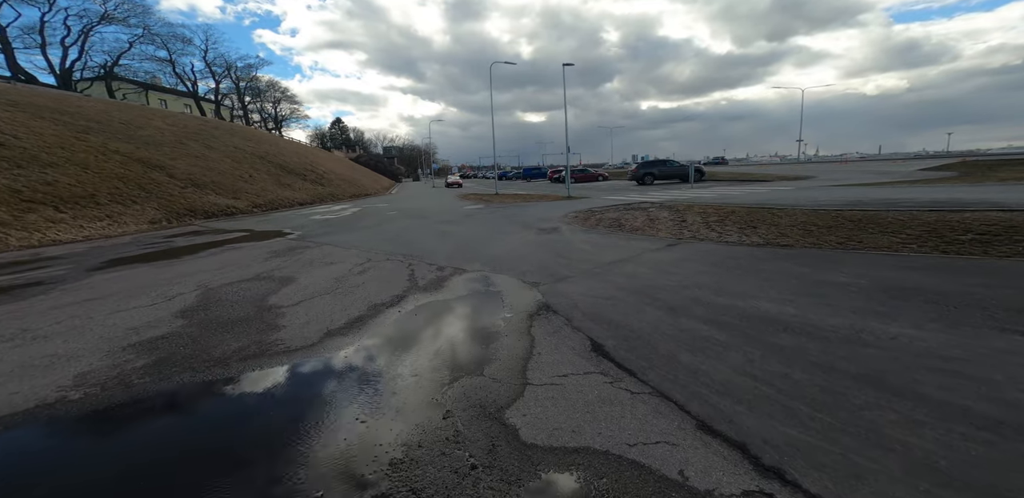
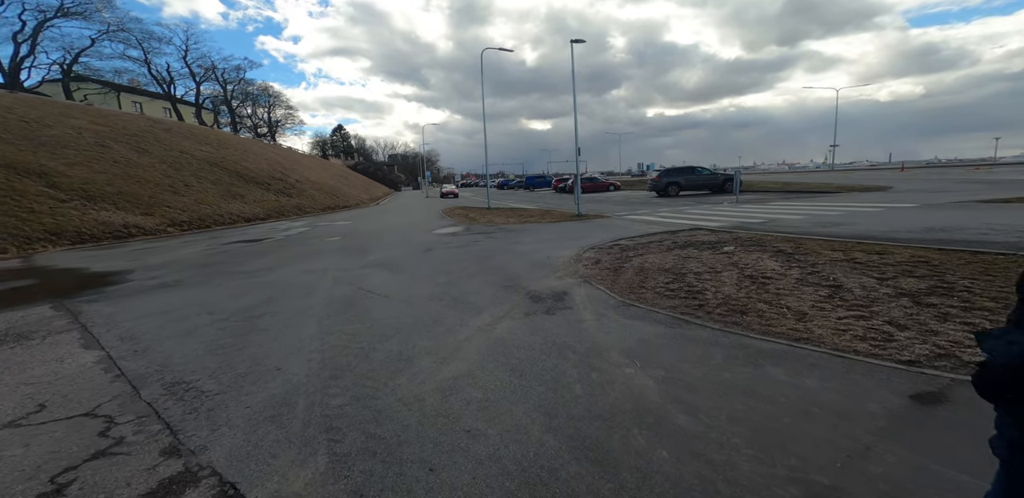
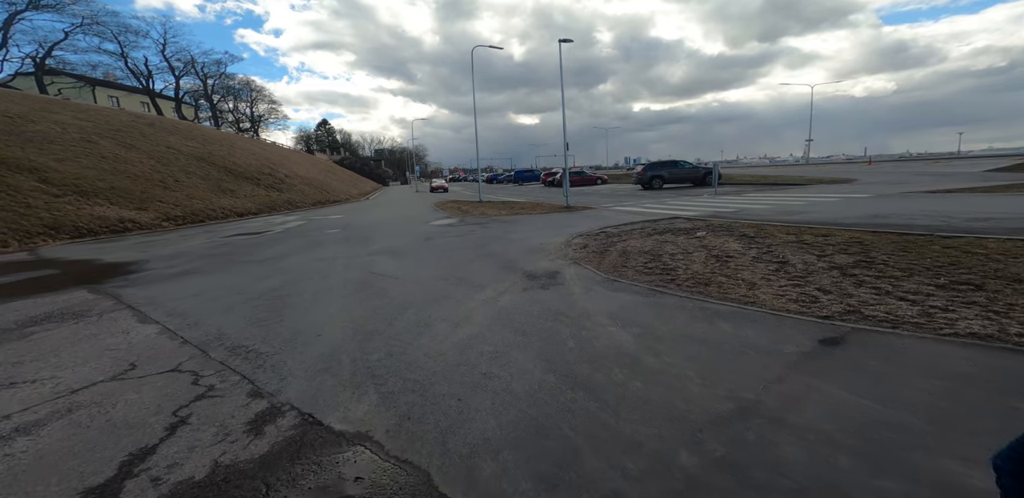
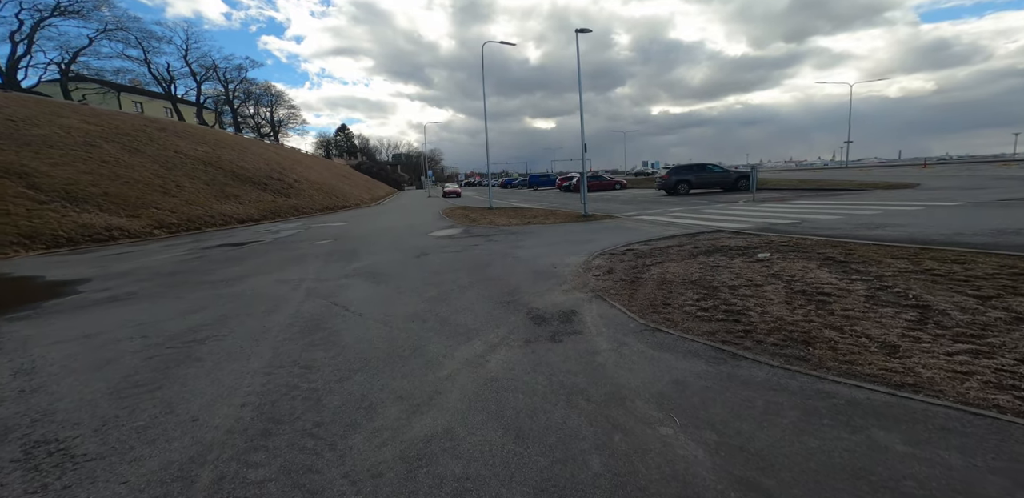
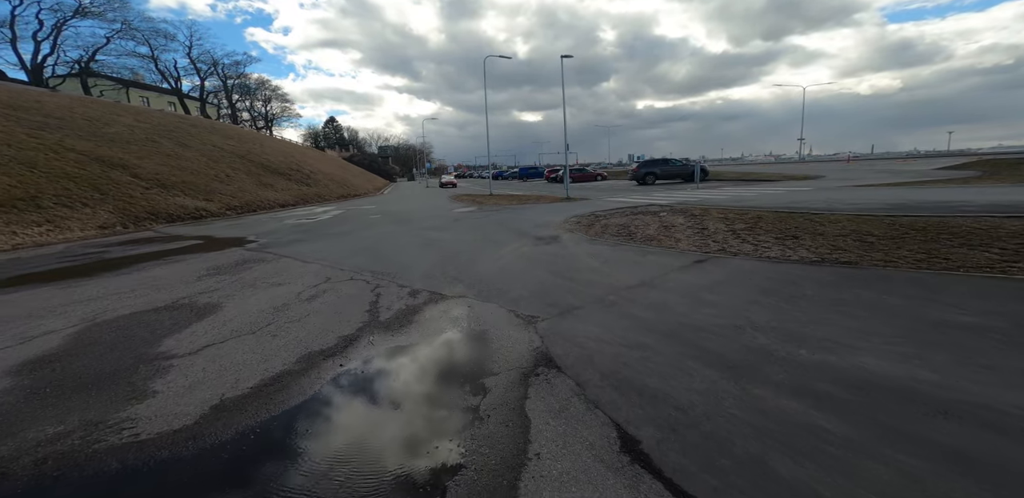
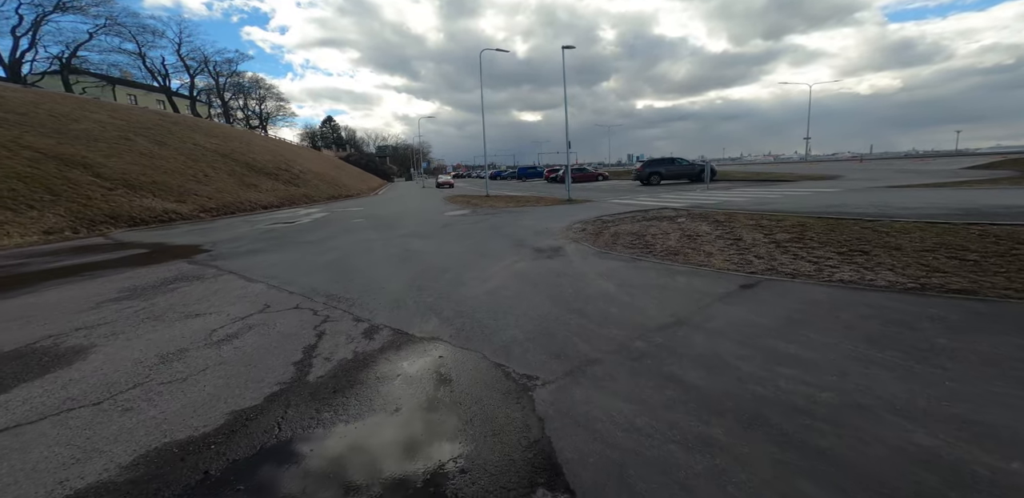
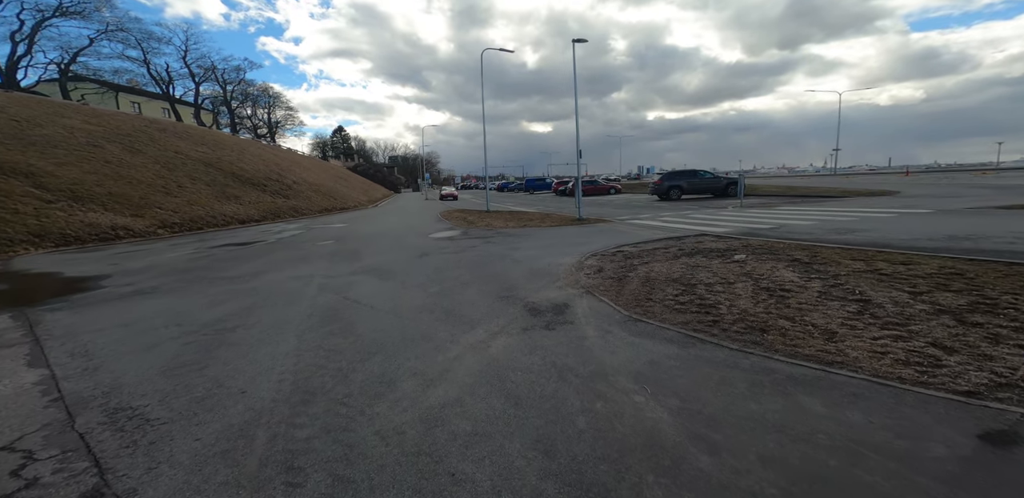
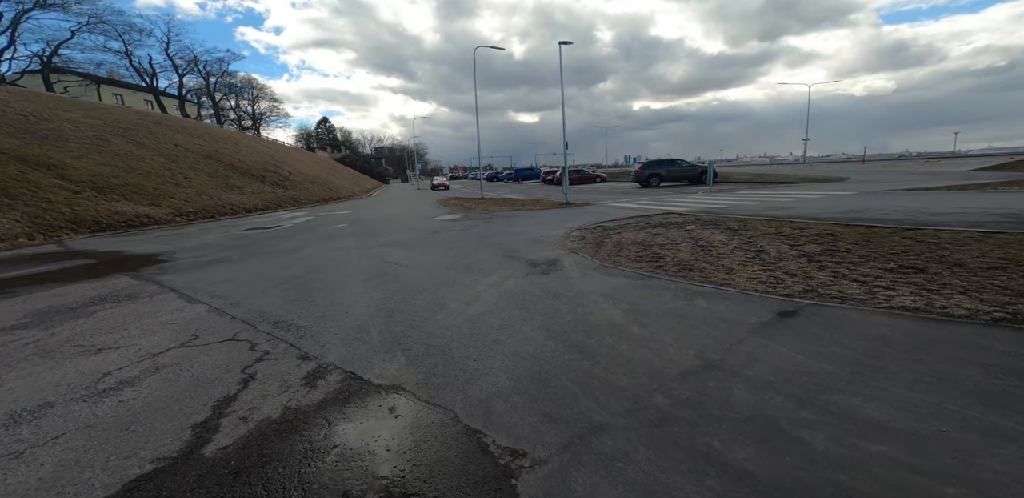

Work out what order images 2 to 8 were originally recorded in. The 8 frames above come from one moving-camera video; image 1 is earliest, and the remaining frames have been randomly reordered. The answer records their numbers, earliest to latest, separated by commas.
5, 6, 8, 3, 2, 7, 4
